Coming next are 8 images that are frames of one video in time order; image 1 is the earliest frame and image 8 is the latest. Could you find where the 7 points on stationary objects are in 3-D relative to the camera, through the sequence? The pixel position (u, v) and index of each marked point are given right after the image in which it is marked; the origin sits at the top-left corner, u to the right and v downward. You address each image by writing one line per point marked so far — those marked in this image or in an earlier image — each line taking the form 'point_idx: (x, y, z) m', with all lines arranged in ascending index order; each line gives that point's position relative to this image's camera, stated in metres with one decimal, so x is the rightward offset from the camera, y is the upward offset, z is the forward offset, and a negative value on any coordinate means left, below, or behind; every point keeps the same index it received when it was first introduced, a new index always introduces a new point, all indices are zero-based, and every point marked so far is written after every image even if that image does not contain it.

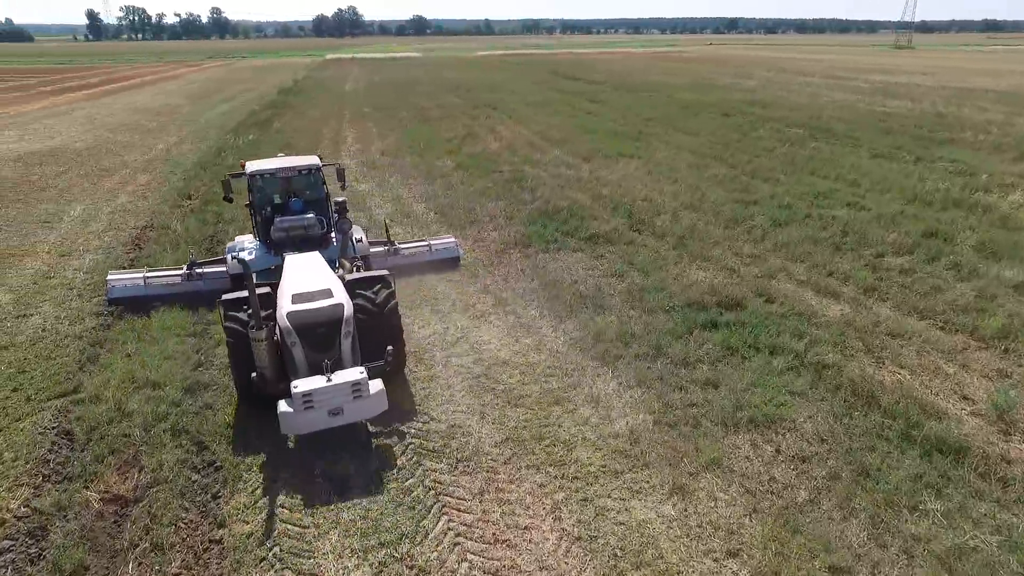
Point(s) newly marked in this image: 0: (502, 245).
0: (-0.2, +0.8, +11.0) m
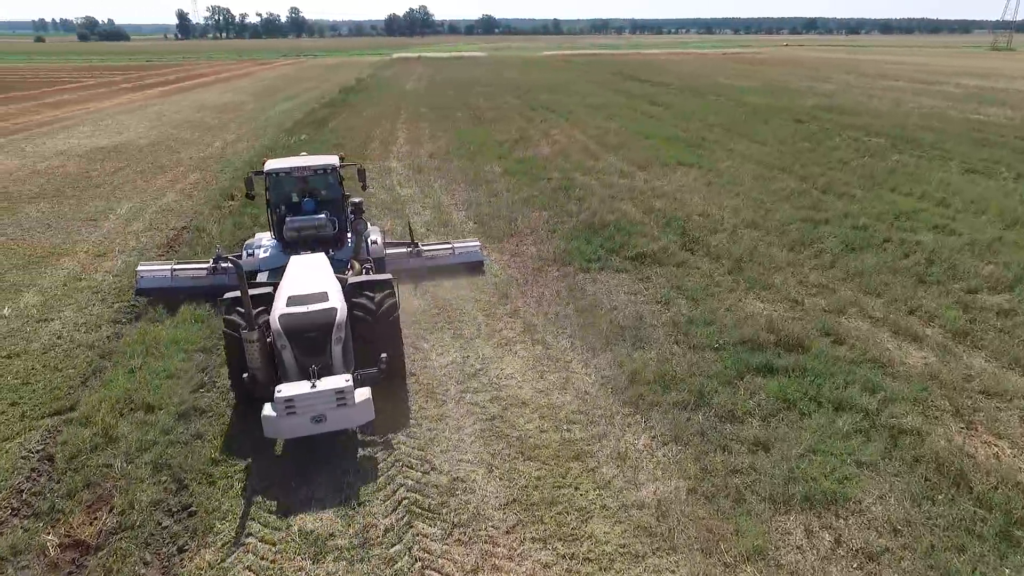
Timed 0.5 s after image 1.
0: (+0.4, +0.5, +10.3) m
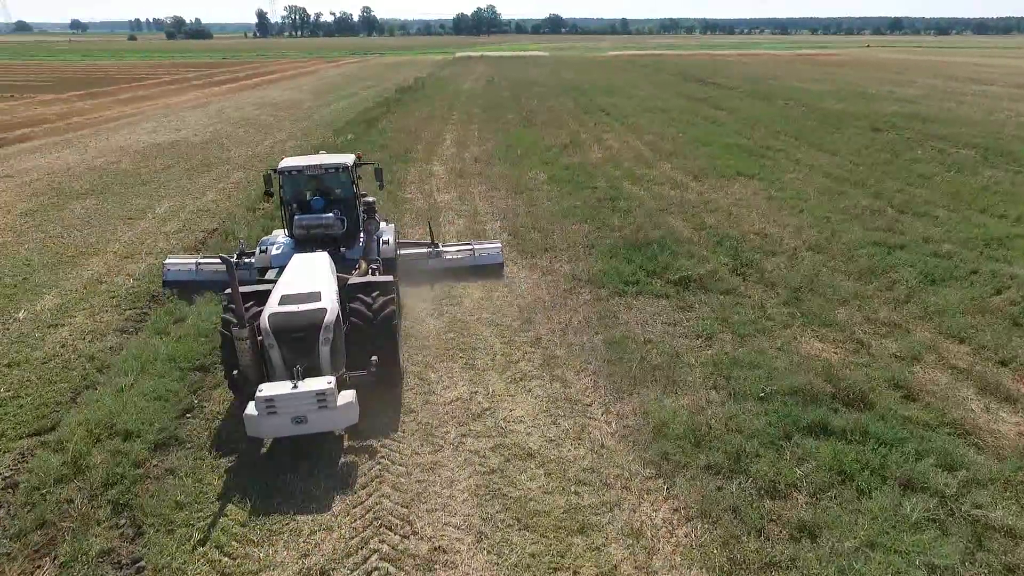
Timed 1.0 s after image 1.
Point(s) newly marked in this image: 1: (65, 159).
0: (+0.9, +0.1, +9.4) m
1: (-13.5, +3.9, +18.5) m
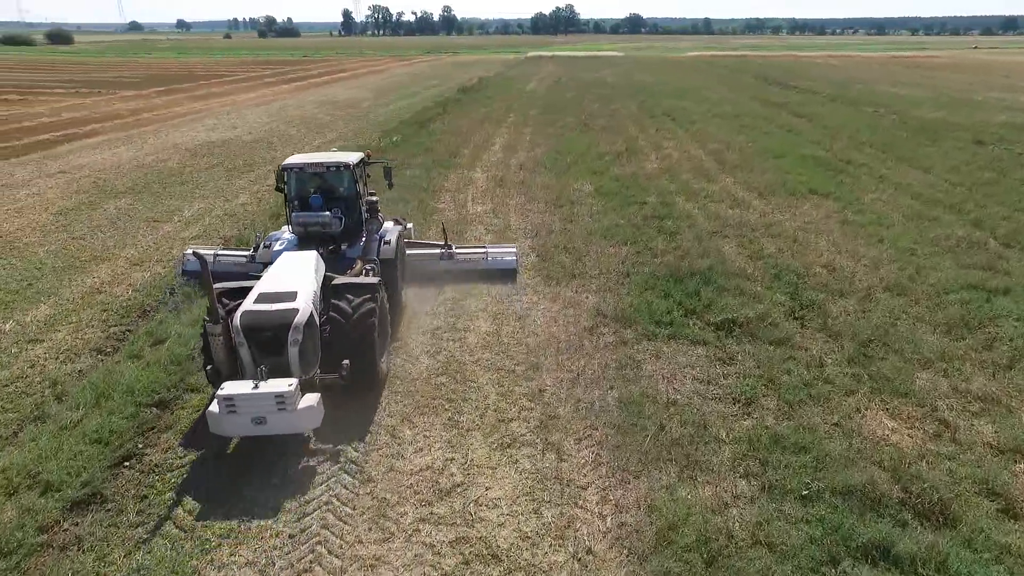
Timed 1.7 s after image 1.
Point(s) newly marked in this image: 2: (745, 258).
0: (+1.1, -0.4, +8.2) m
1: (-12.0, +4.0, +18.8) m
2: (+3.8, +0.5, +10.1) m
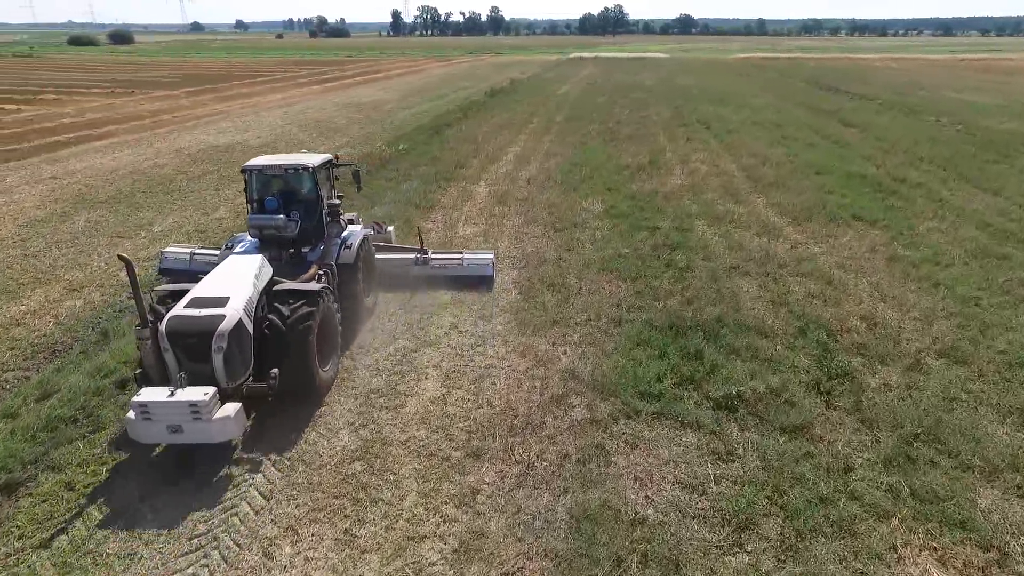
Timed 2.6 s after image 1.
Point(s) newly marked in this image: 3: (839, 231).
0: (+0.6, -1.0, +6.7) m
1: (-11.6, +3.8, +18.1) m
2: (+3.5, -0.2, +8.4) m
3: (+6.1, +1.0, +11.4) m
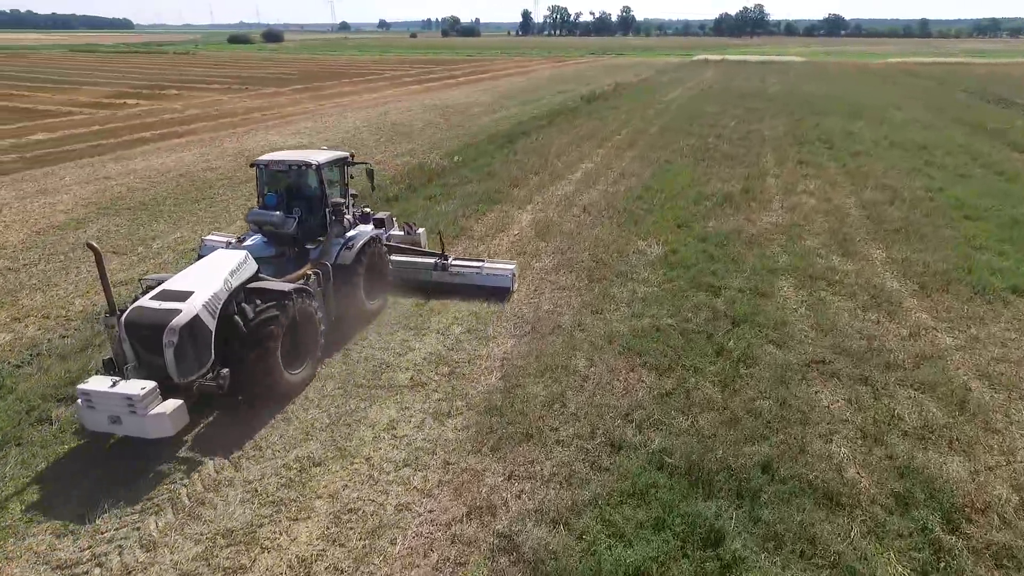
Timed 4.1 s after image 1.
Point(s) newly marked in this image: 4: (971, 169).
0: (-0.1, -1.9, +4.5) m
1: (-9.7, +3.7, +17.9) m
2: (+3.1, -1.4, +5.6) m
3: (+6.3, -0.3, +8.1) m
4: (+11.5, +3.0, +15.5) m
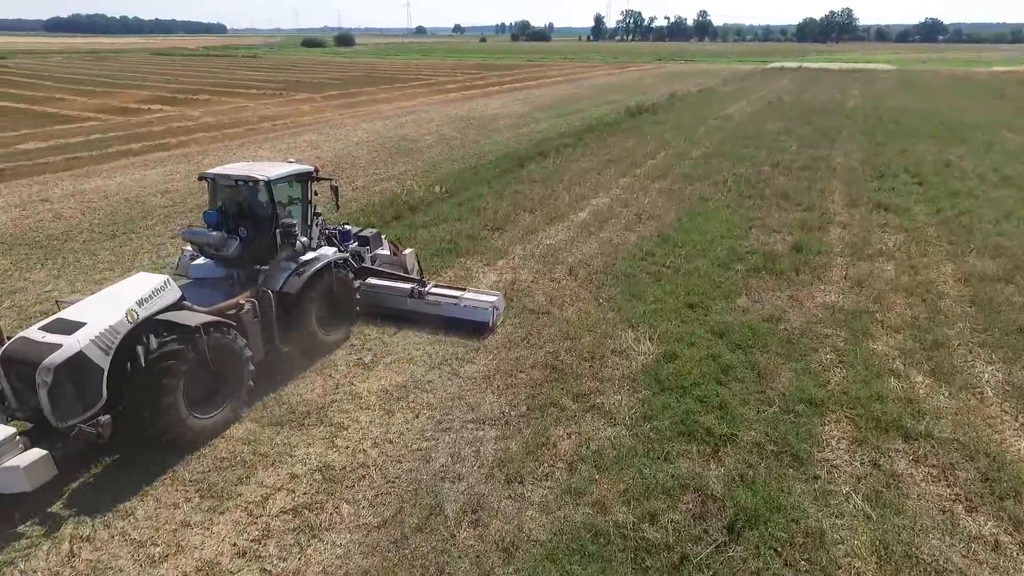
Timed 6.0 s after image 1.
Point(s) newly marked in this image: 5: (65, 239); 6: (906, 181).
0: (-1.7, -3.1, +1.5) m
1: (-9.6, +2.8, +15.9) m
2: (+1.6, -2.7, +2.4) m
3: (+5.1, -1.8, +4.5) m
4: (+11.2, +1.2, +11.3) m
5: (-8.2, +0.9, +11.5) m
6: (+9.3, +2.5, +14.5) m
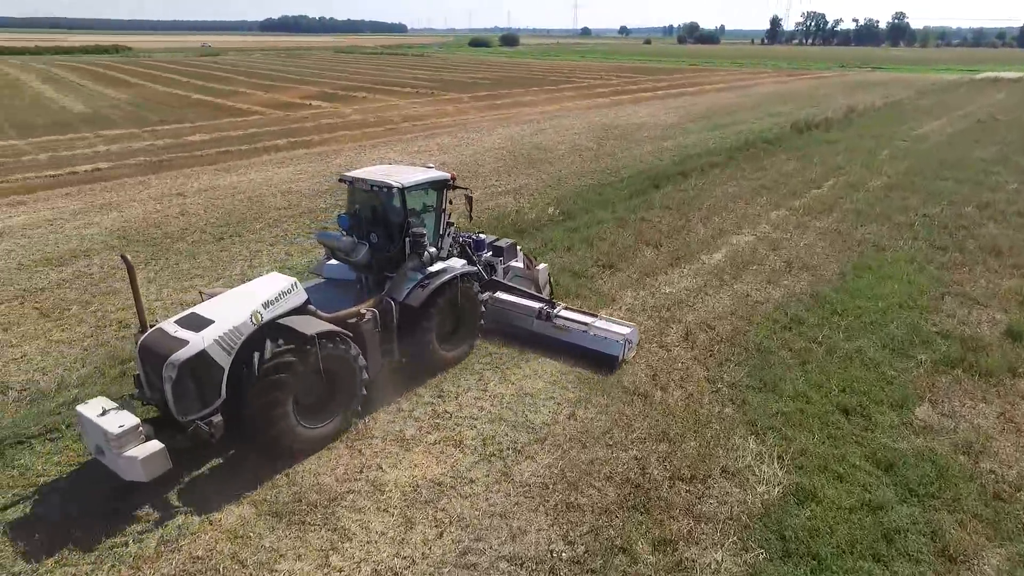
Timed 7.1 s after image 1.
0: (-2.4, -3.6, +0.5) m
1: (-6.3, +2.9, +16.1) m
2: (+1.0, -3.5, +0.5) m
3: (+4.9, -3.0, +1.8) m
4: (+12.7, -0.7, +7.1) m
5: (-6.2, +1.0, +11.6) m
6: (+11.6, +0.8, +10.6) m
